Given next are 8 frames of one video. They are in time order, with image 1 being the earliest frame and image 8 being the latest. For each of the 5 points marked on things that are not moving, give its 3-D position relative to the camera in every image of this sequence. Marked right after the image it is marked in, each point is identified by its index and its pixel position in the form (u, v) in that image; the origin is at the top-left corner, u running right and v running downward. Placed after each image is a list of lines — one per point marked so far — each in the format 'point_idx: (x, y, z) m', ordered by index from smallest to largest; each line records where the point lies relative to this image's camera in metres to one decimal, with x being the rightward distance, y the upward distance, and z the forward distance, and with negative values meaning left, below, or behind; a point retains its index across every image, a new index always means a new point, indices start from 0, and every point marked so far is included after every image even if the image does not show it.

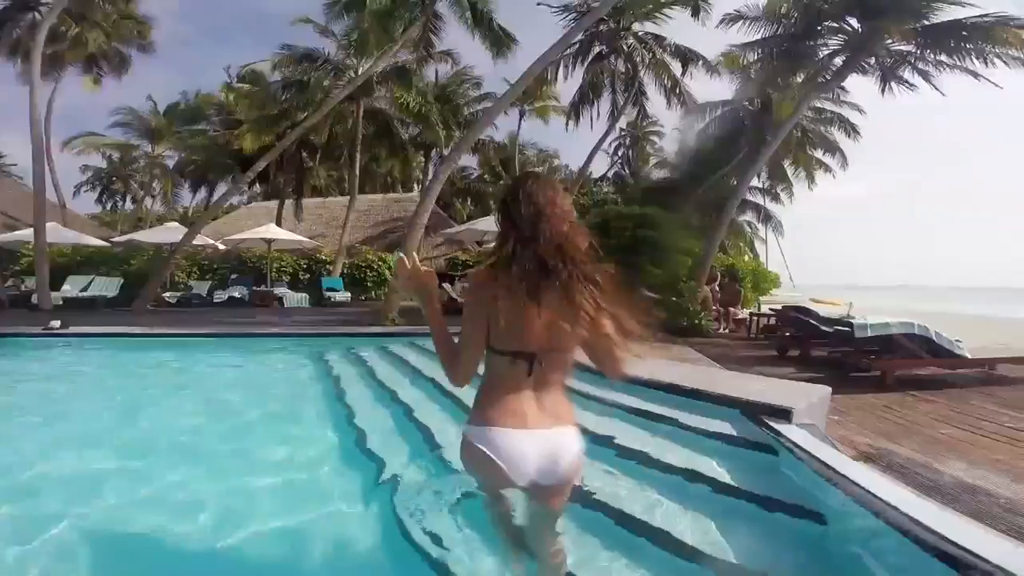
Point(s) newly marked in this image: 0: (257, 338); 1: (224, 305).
0: (-5.5, -1.1, +12.8) m
1: (-7.9, -0.5, +16.7) m
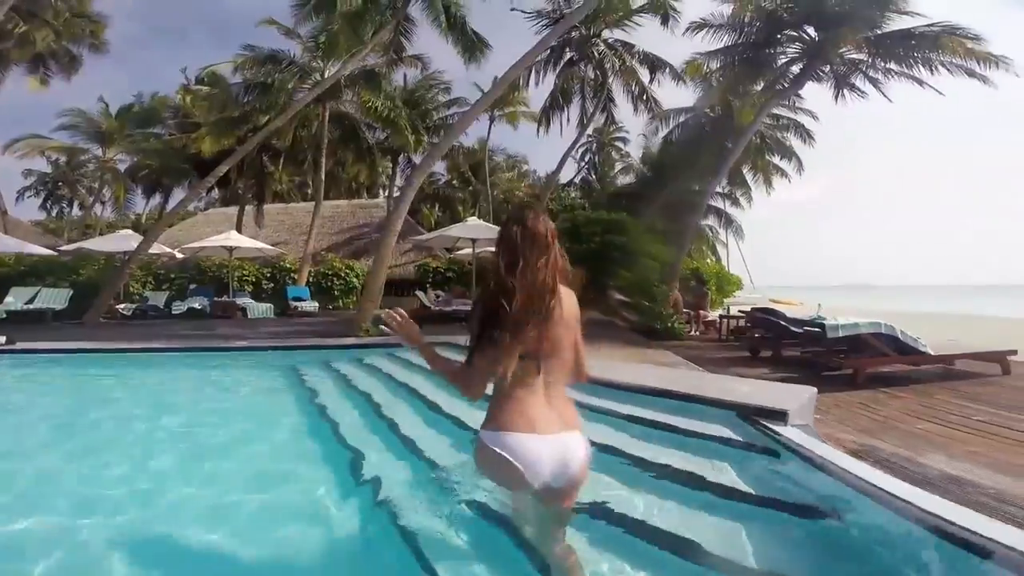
0: (-6.0, -1.3, +12.3) m
1: (-8.6, -0.7, +16.0) m
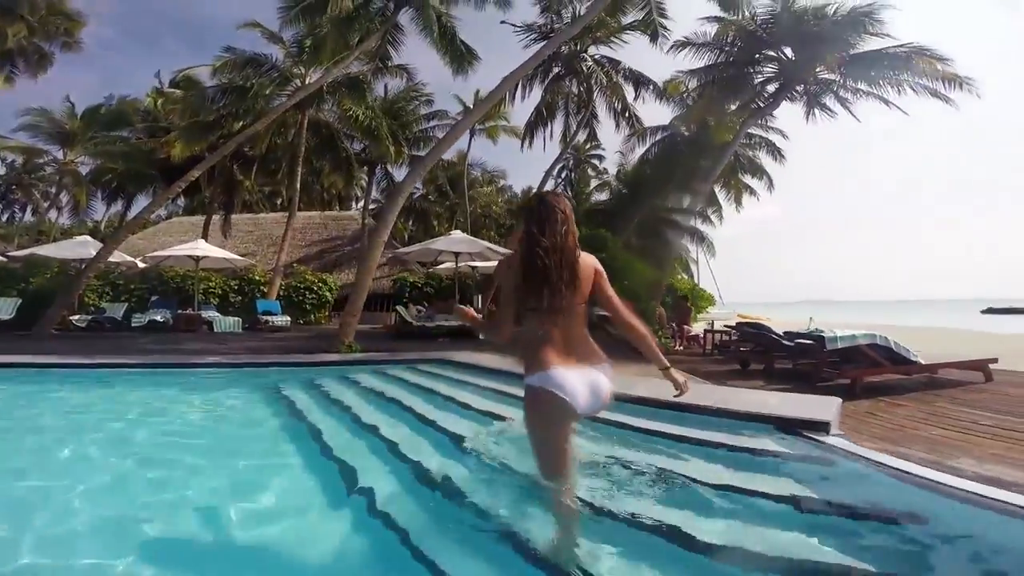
0: (-6.1, -1.5, +11.6) m
1: (-9.1, -1.0, +15.1) m
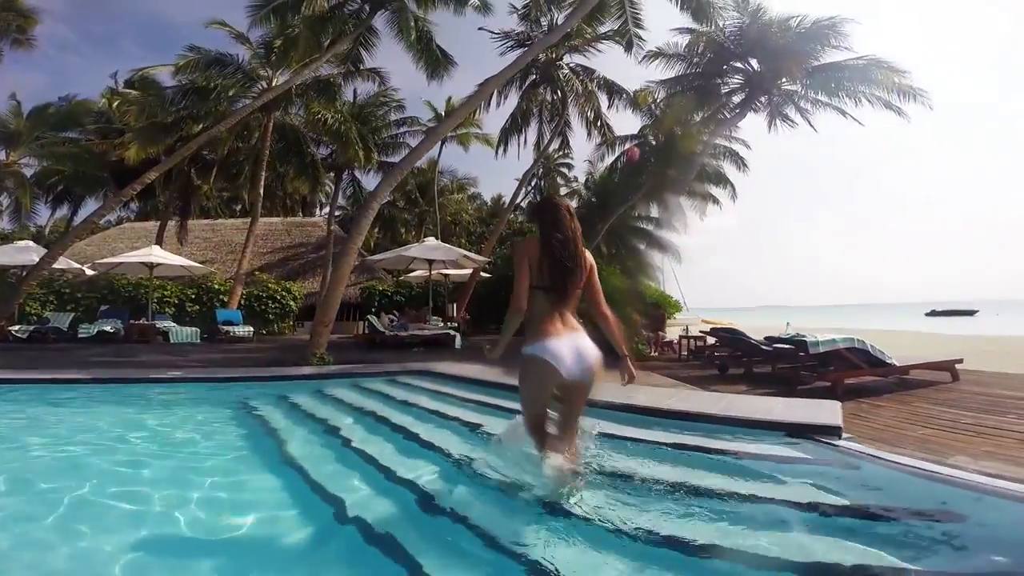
0: (-6.5, -1.7, +10.9) m
1: (-9.7, -1.2, +14.1) m
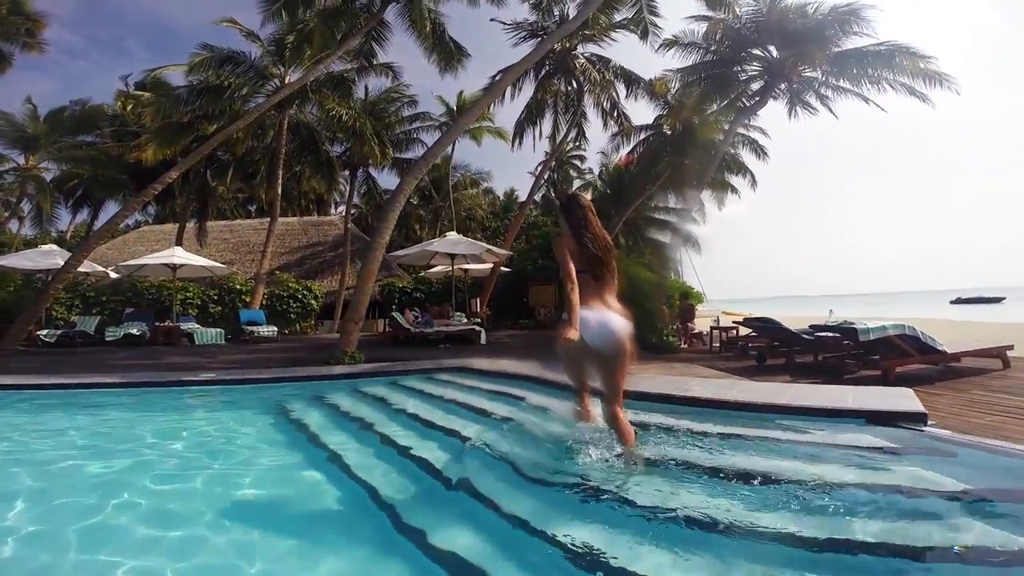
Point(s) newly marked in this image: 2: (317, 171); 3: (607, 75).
0: (-5.7, -1.7, +10.7) m
1: (-9.0, -1.3, +13.9) m
2: (-5.6, +3.4, +17.5) m
3: (+2.8, +6.0, +17.1) m
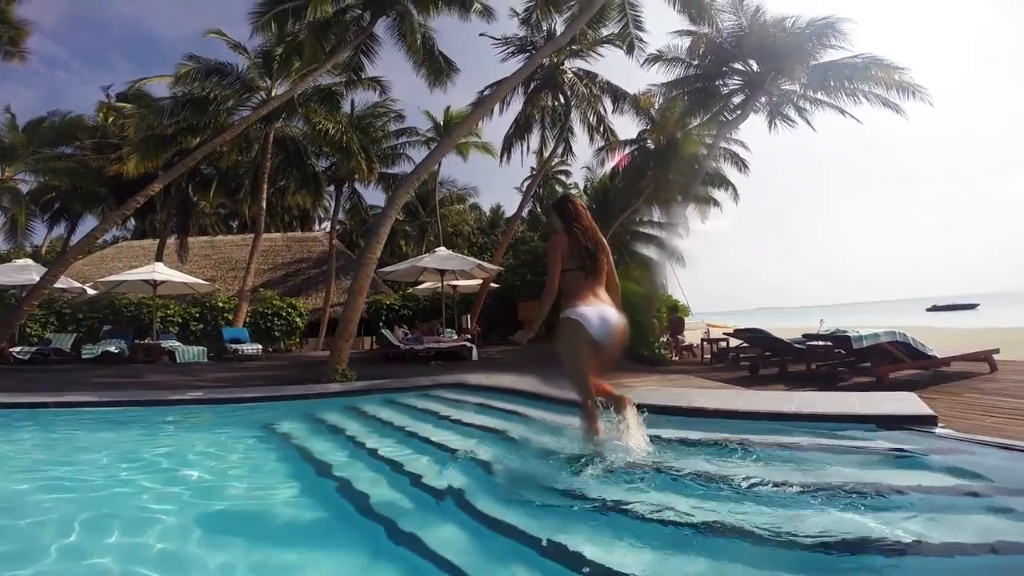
0: (-5.8, -2.0, +10.3) m
1: (-9.2, -1.7, +13.4) m
2: (-6.0, +2.9, +17.3) m
3: (+2.4, +5.6, +17.3) m
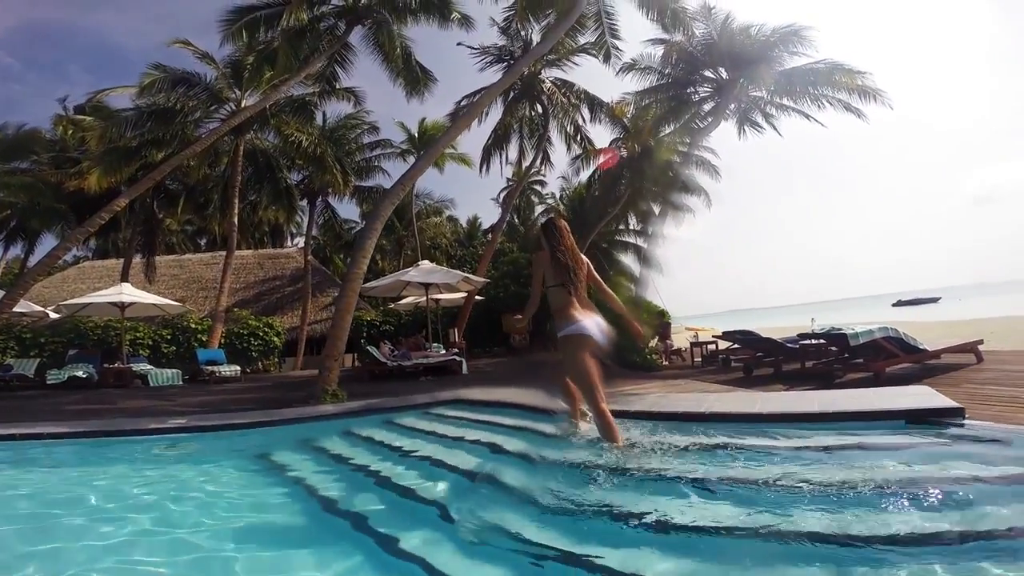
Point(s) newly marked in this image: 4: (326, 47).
0: (-5.8, -2.3, +9.7) m
1: (-9.4, -2.2, +12.5) m
2: (-6.5, +2.4, +16.8) m
3: (+1.7, +5.3, +17.4) m
4: (-4.1, +5.4, +13.6) m
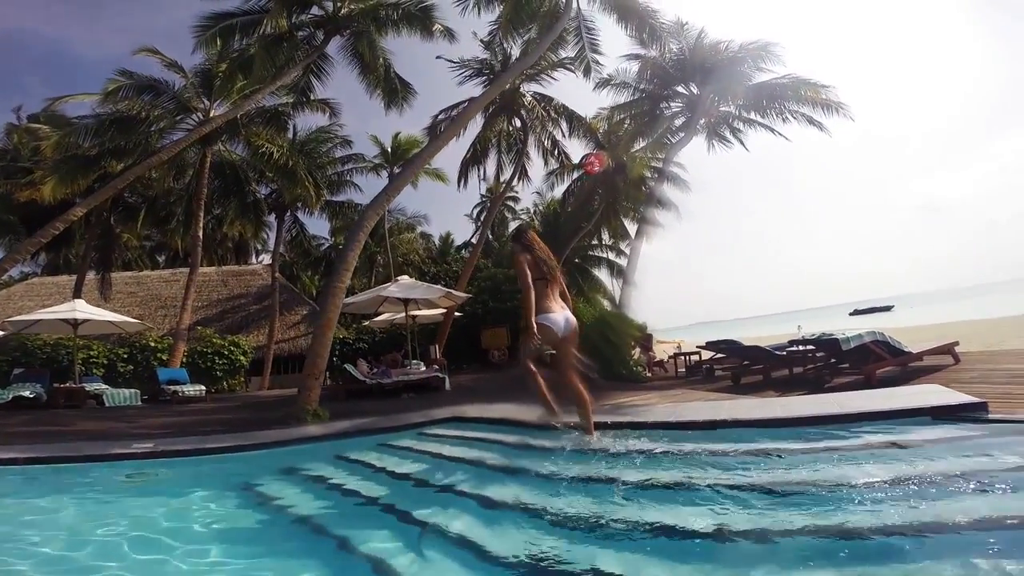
0: (-5.8, -2.4, +8.8) m
1: (-9.6, -2.5, +11.4) m
2: (-7.2, +1.9, +16.1) m
3: (+0.9, +4.9, +17.5) m
4: (-4.5, +5.0, +13.2) m
